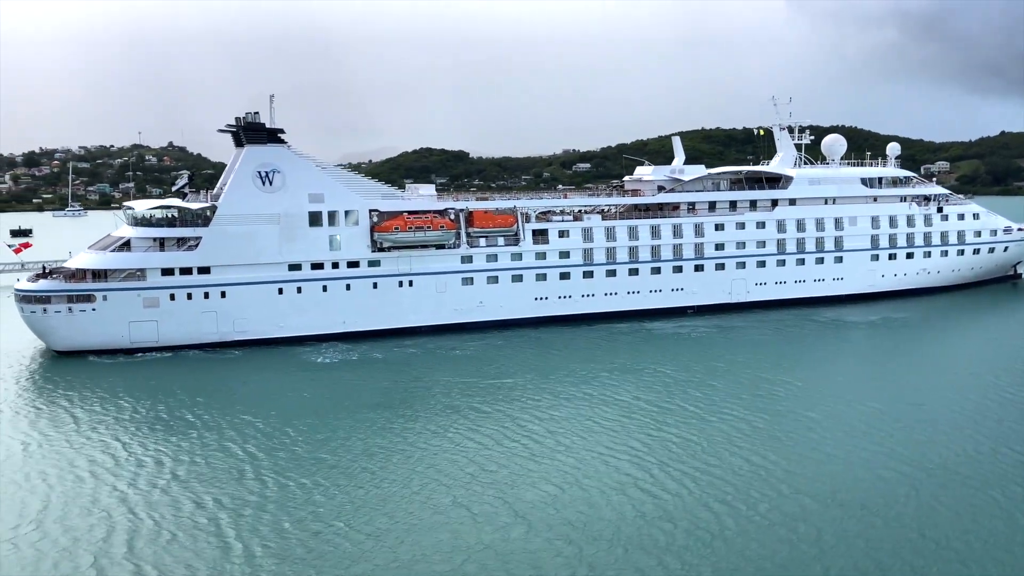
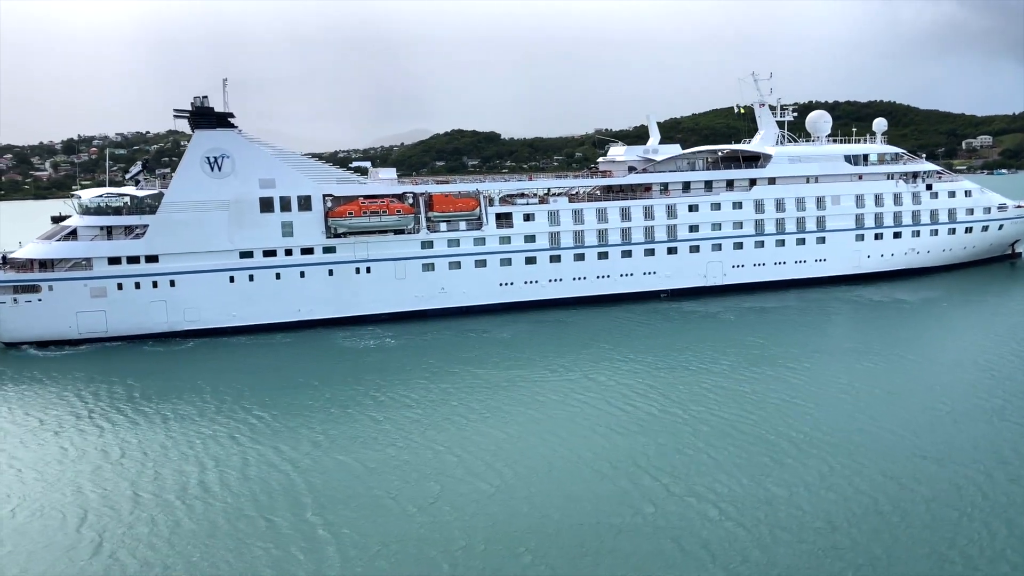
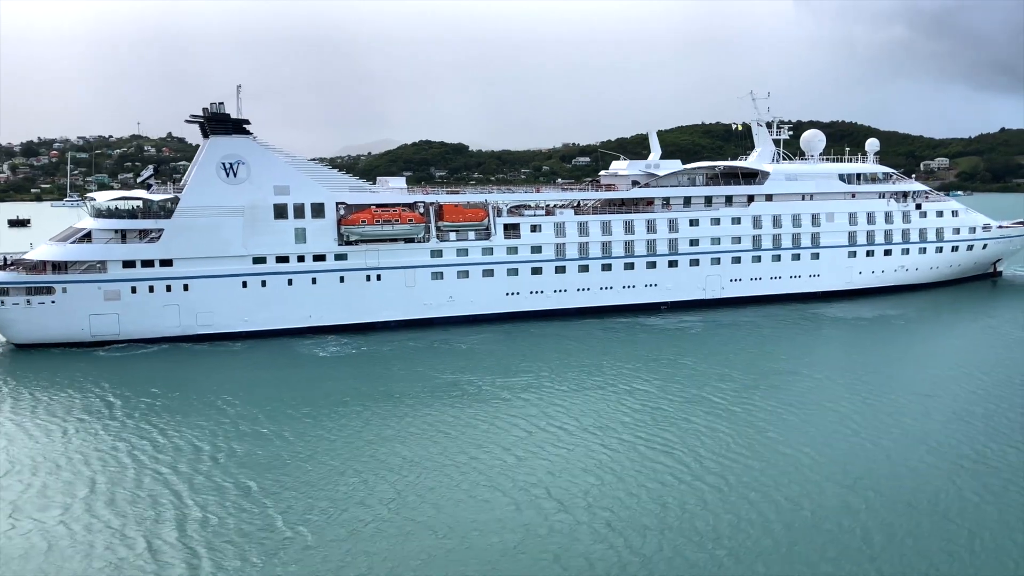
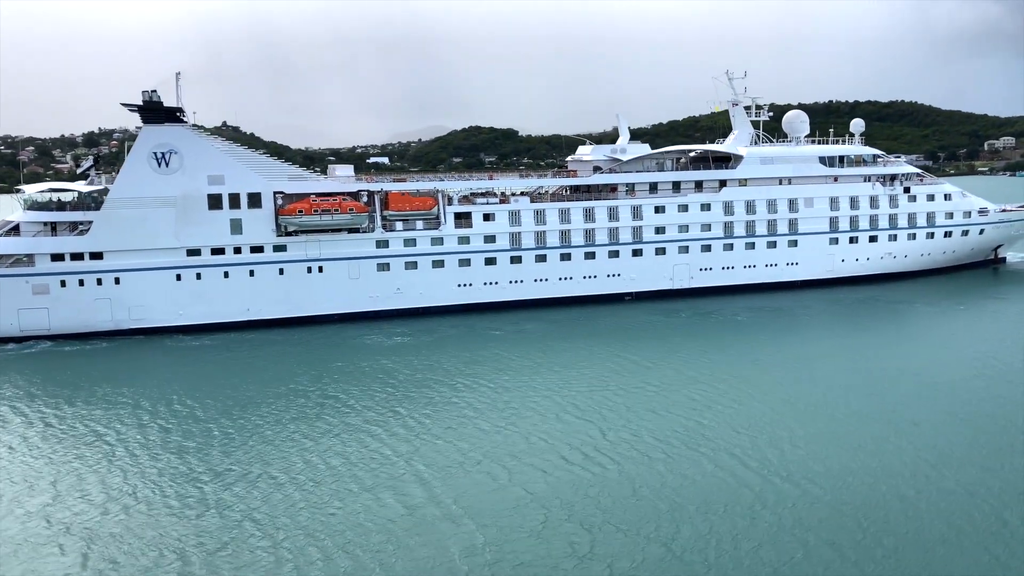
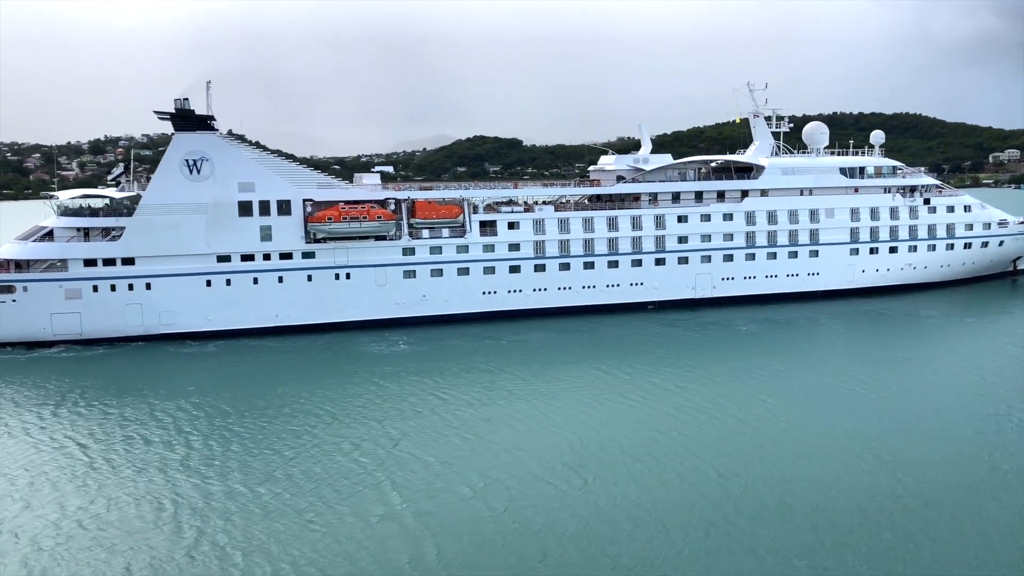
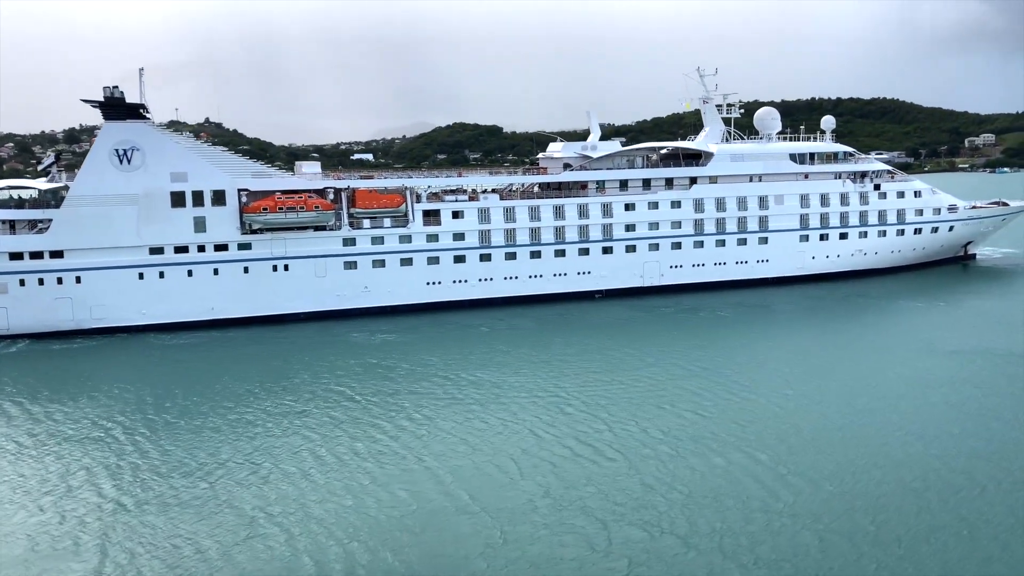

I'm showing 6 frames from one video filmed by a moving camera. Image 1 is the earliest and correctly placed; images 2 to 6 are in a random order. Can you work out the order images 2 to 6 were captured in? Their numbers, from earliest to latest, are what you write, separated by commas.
3, 2, 5, 4, 6
